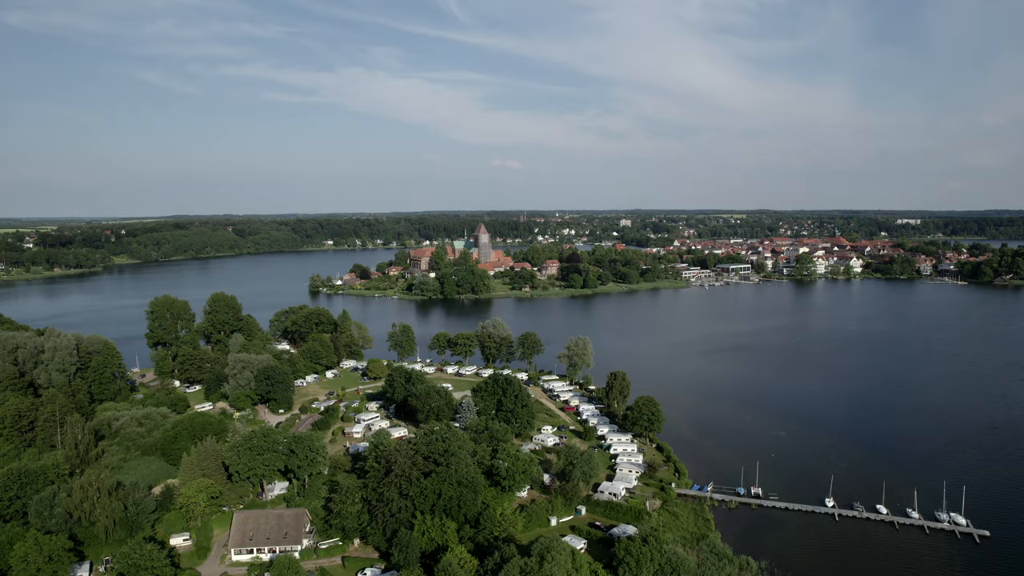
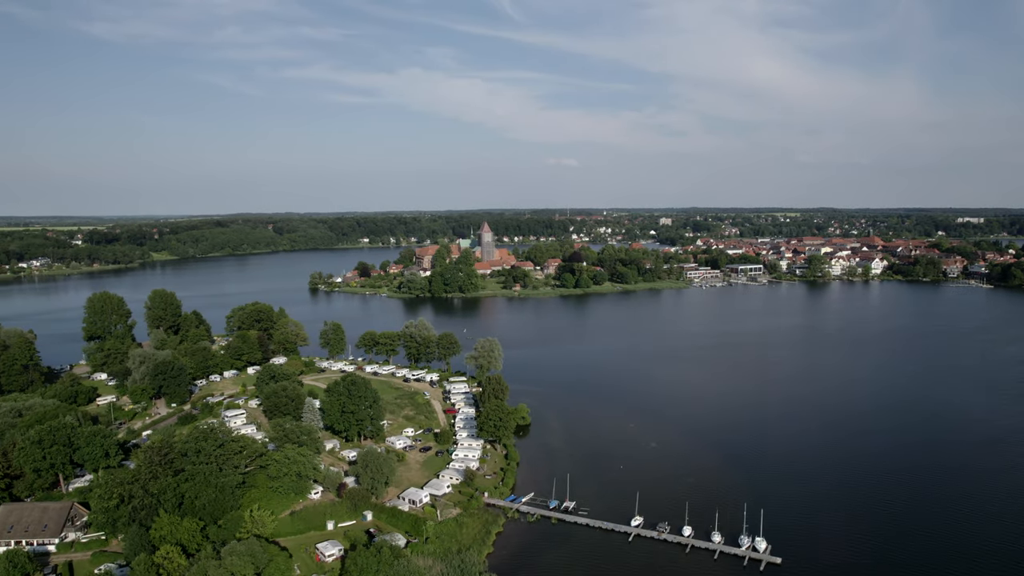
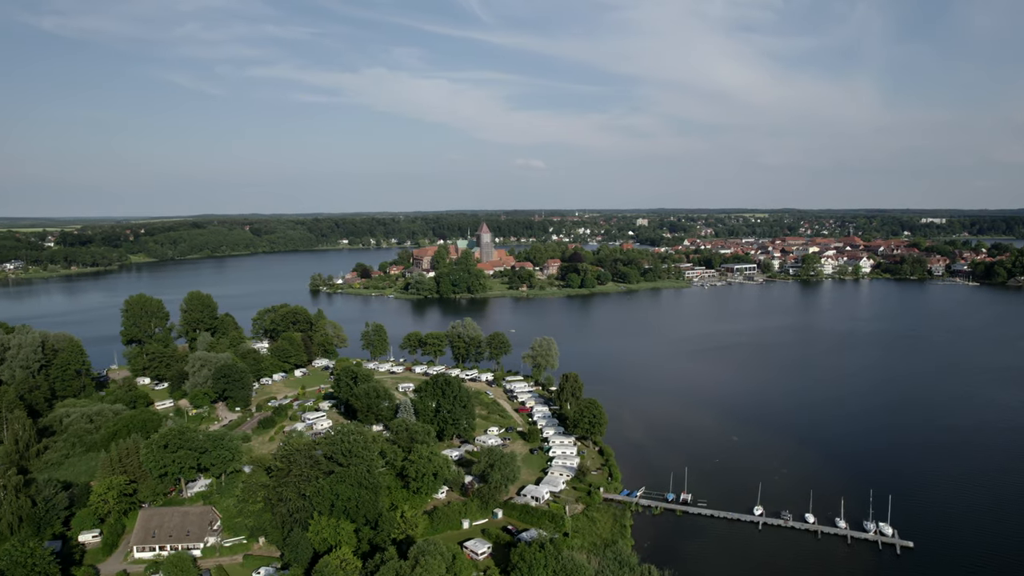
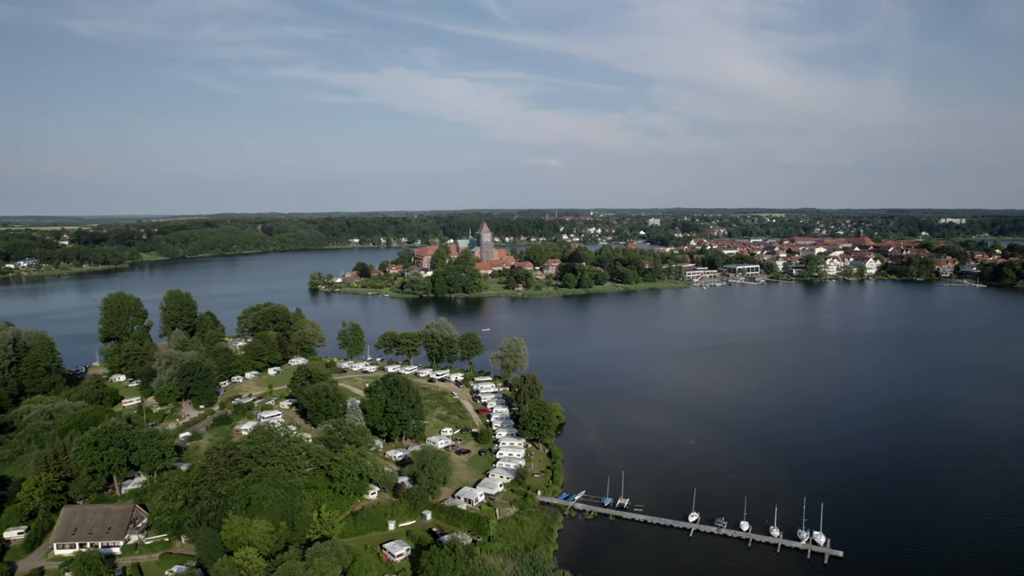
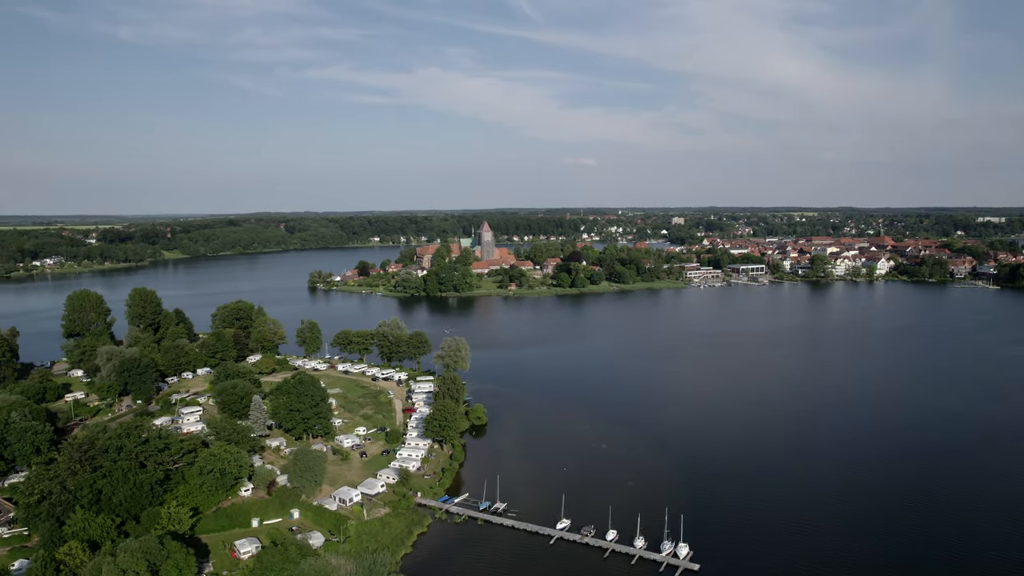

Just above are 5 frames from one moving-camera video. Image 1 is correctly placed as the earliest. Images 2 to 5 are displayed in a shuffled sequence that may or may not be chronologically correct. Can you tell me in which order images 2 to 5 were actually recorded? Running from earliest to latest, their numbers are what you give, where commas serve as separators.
3, 4, 2, 5
